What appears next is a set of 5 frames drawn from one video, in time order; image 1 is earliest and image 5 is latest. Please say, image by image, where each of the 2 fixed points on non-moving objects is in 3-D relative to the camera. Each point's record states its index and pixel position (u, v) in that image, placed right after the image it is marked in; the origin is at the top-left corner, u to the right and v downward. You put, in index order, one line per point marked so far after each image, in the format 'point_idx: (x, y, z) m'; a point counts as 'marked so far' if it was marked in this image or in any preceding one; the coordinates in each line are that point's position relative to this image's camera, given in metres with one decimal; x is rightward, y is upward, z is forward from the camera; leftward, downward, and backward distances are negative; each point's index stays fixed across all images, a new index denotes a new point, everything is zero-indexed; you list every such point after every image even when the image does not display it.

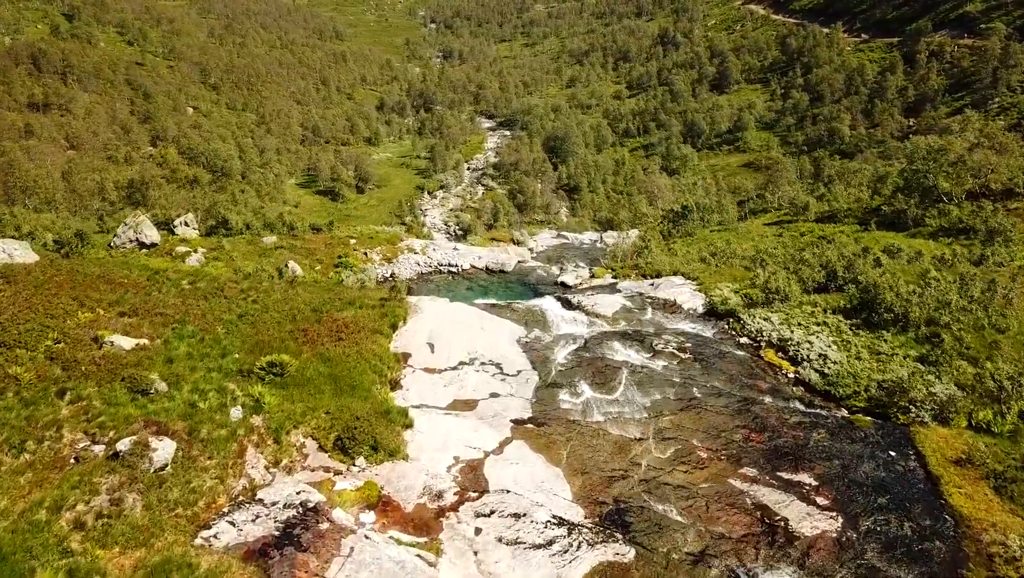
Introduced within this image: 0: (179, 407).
0: (-7.9, -2.8, +19.6) m
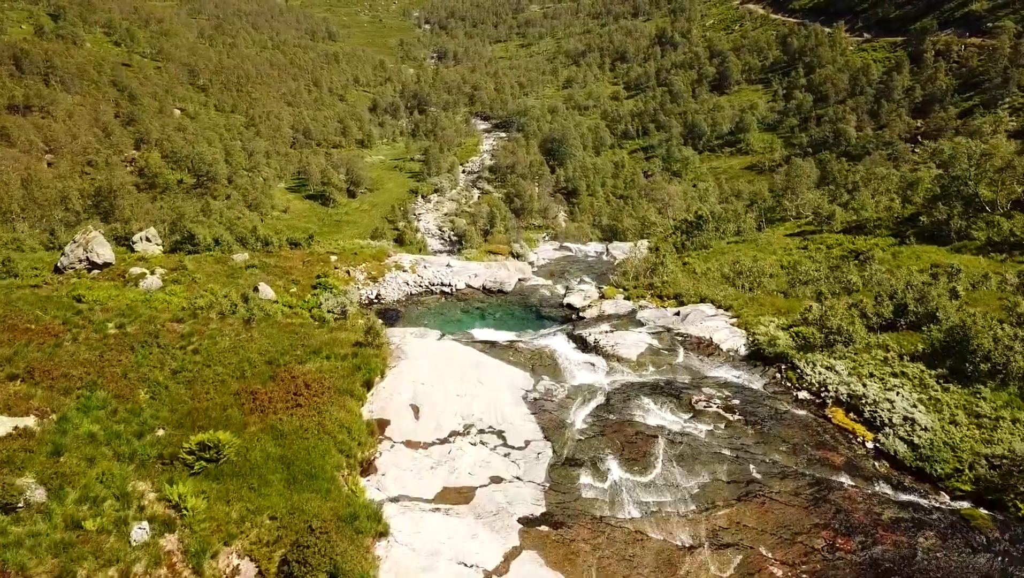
0: (-7.7, -4.1, +13.9) m
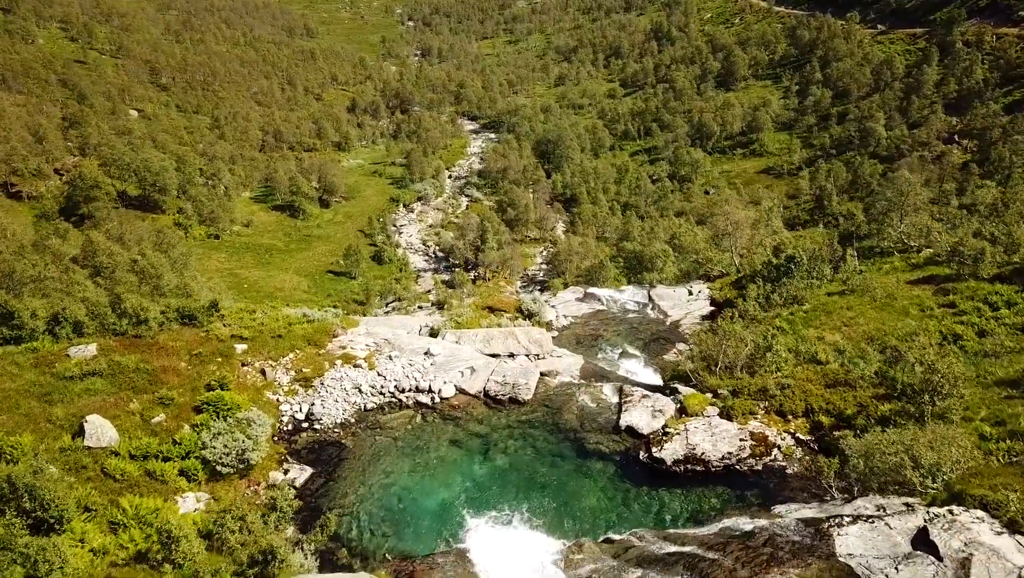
0: (-6.4, -8.0, -5.0) m
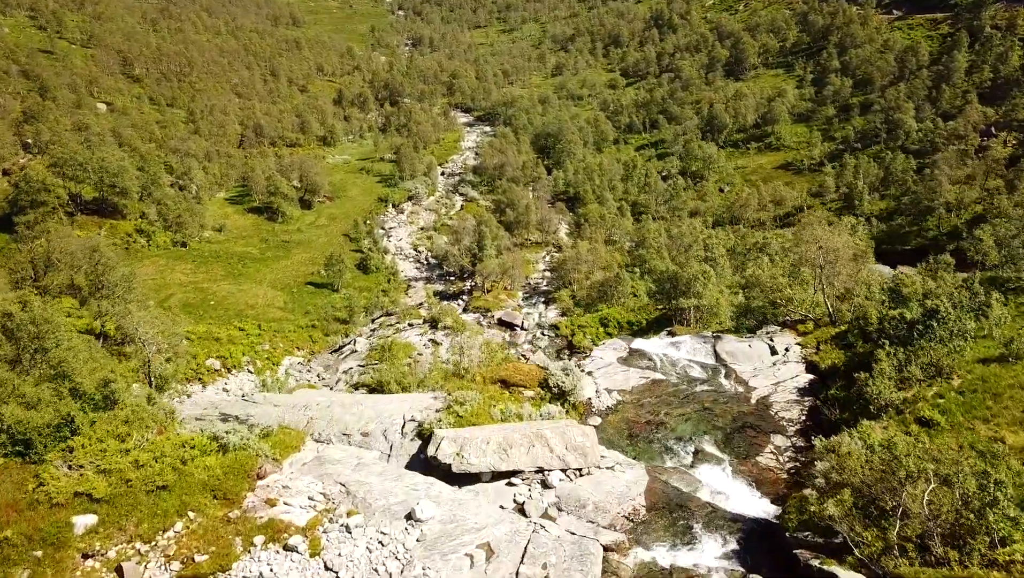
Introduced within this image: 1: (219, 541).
0: (-5.1, -11.1, -17.9) m
1: (-6.4, -5.4, +18.5) m
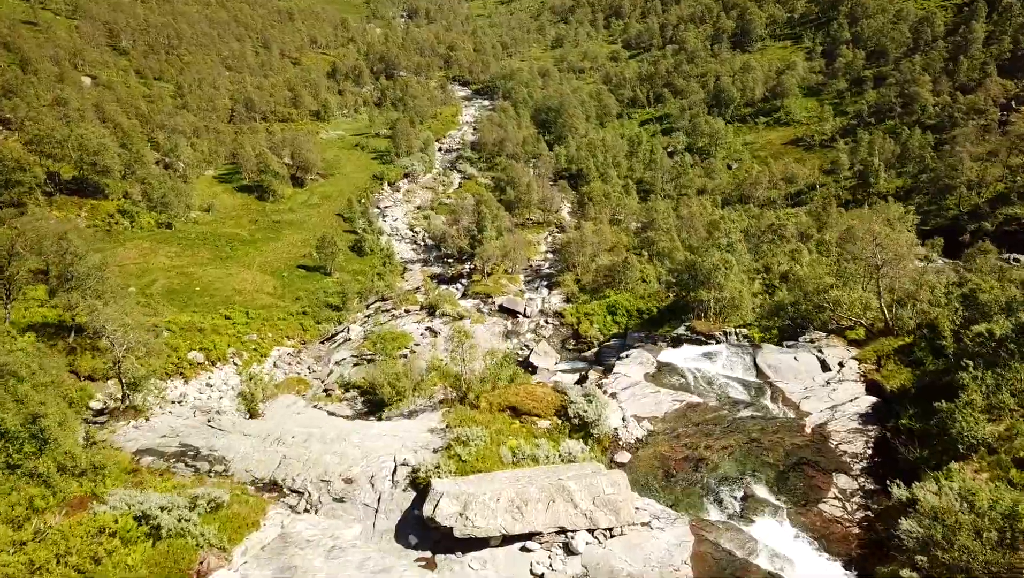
0: (-4.6, -13.0, -22.6) m
1: (-6.0, -6.1, +13.6) m
